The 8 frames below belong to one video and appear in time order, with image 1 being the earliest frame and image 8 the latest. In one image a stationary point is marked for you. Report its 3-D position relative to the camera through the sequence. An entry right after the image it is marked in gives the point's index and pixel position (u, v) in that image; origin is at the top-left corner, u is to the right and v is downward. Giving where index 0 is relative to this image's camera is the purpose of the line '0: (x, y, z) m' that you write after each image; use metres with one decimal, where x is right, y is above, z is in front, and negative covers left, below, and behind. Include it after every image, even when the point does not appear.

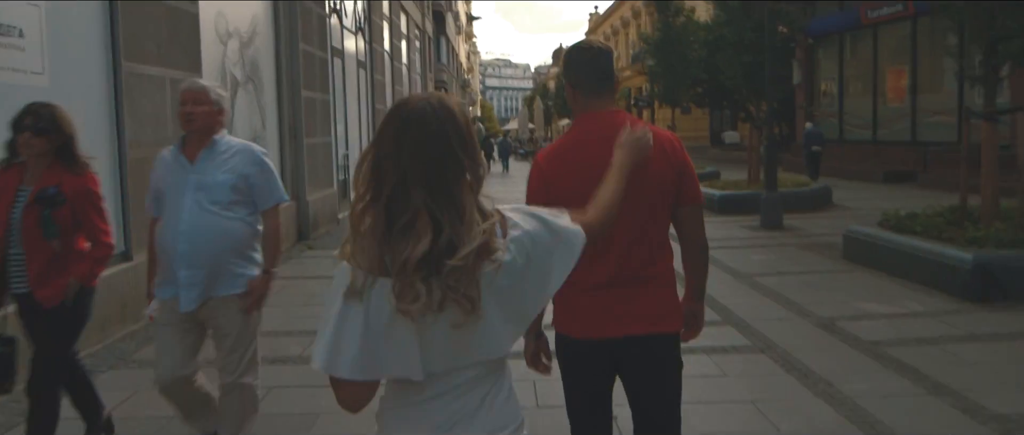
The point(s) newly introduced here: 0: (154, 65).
0: (-4.2, +1.8, +7.9) m
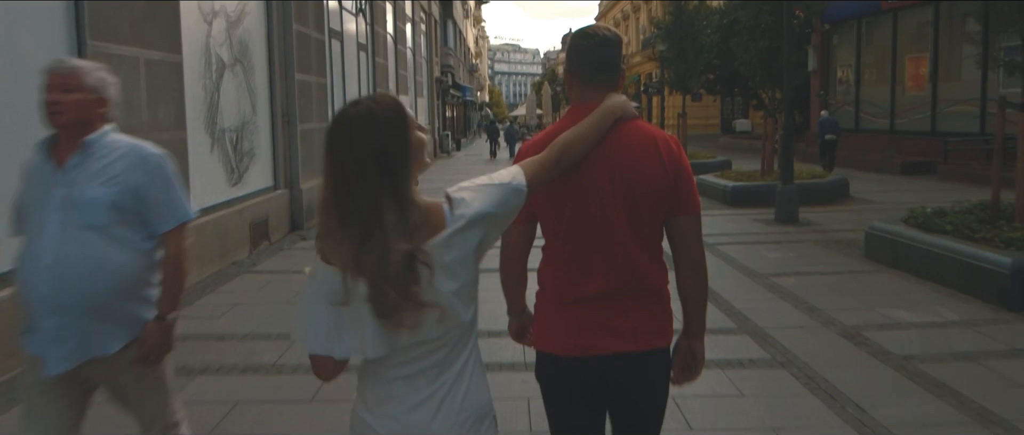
0: (-4.2, +1.9, +7.3) m
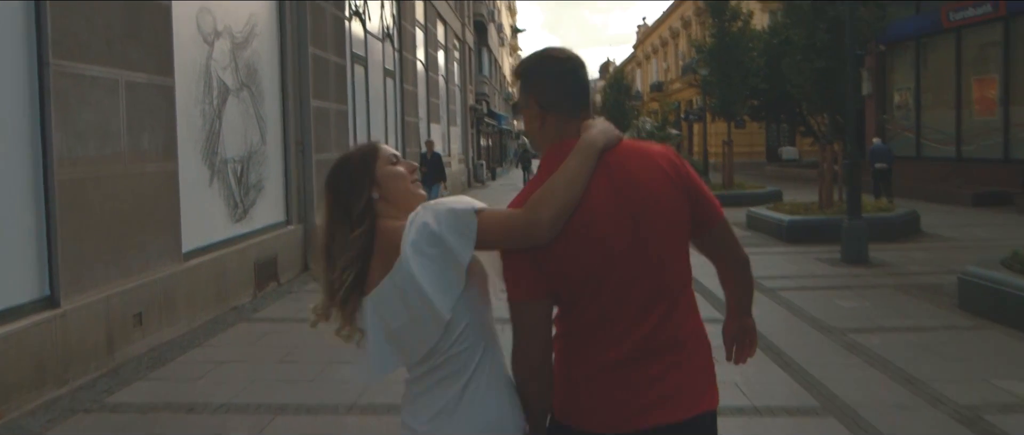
0: (-4.0, +1.5, +6.5) m
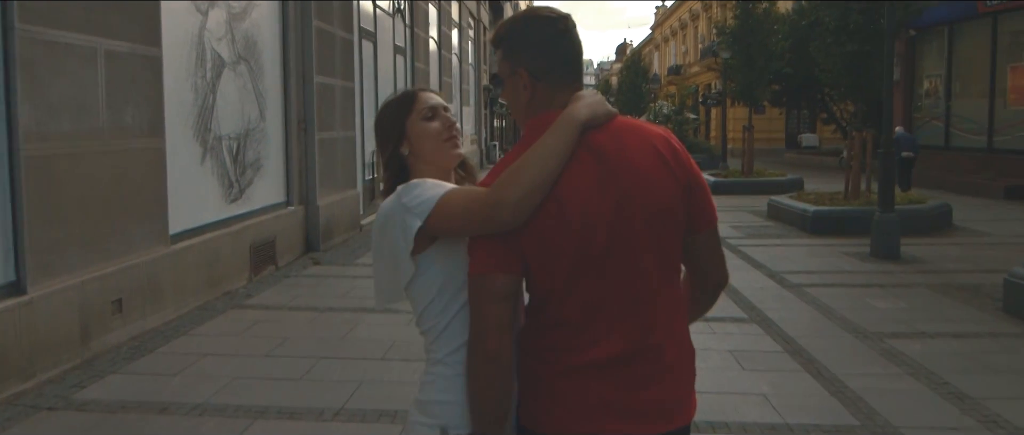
0: (-3.9, +1.7, +6.0) m
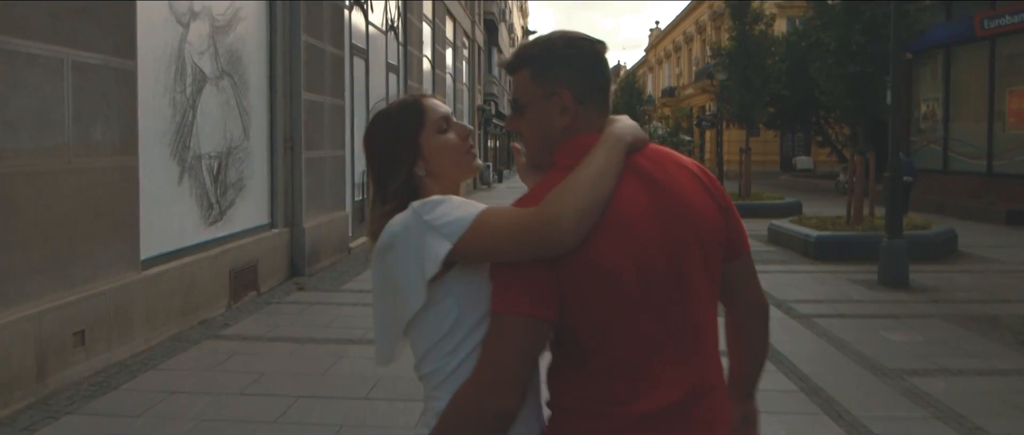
0: (-3.9, +1.5, +5.6) m
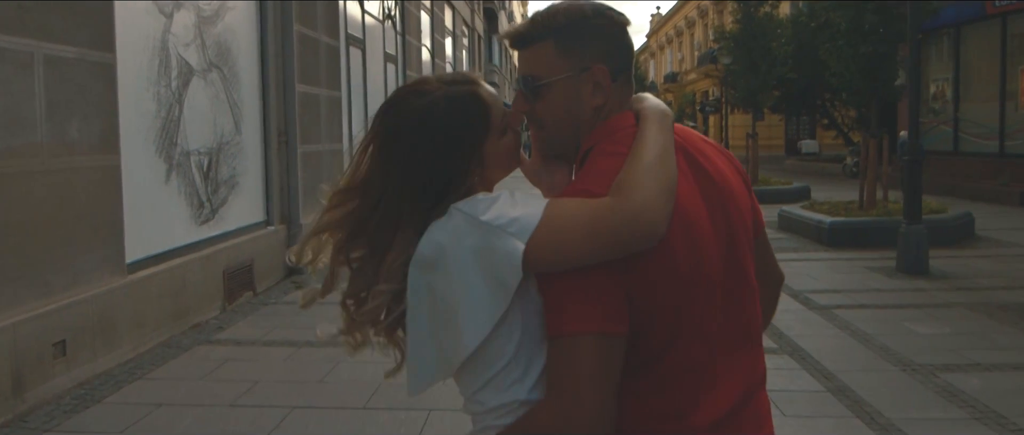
0: (-3.9, +1.4, +5.2) m
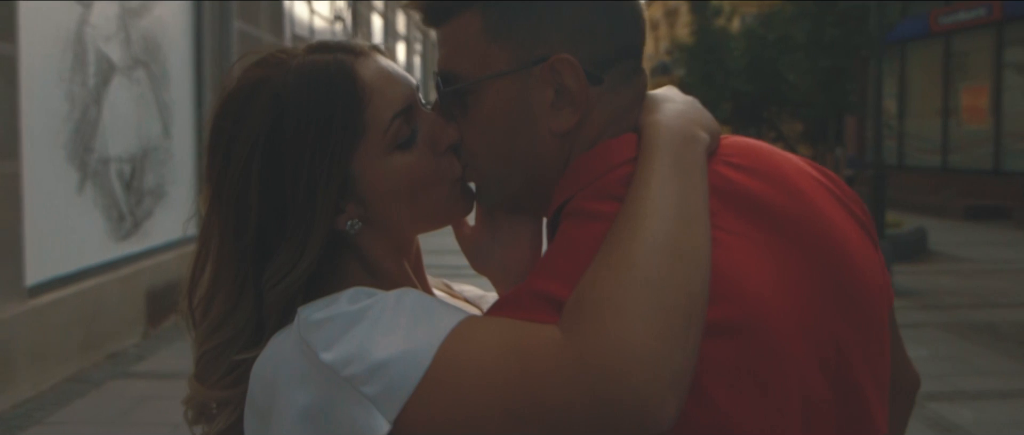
0: (-4.1, +1.3, +4.3) m
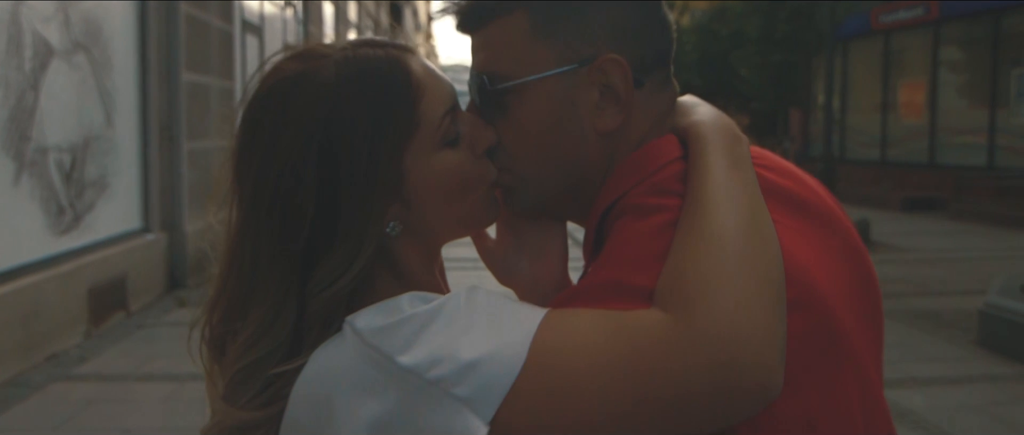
0: (-4.3, +1.3, +3.9) m
